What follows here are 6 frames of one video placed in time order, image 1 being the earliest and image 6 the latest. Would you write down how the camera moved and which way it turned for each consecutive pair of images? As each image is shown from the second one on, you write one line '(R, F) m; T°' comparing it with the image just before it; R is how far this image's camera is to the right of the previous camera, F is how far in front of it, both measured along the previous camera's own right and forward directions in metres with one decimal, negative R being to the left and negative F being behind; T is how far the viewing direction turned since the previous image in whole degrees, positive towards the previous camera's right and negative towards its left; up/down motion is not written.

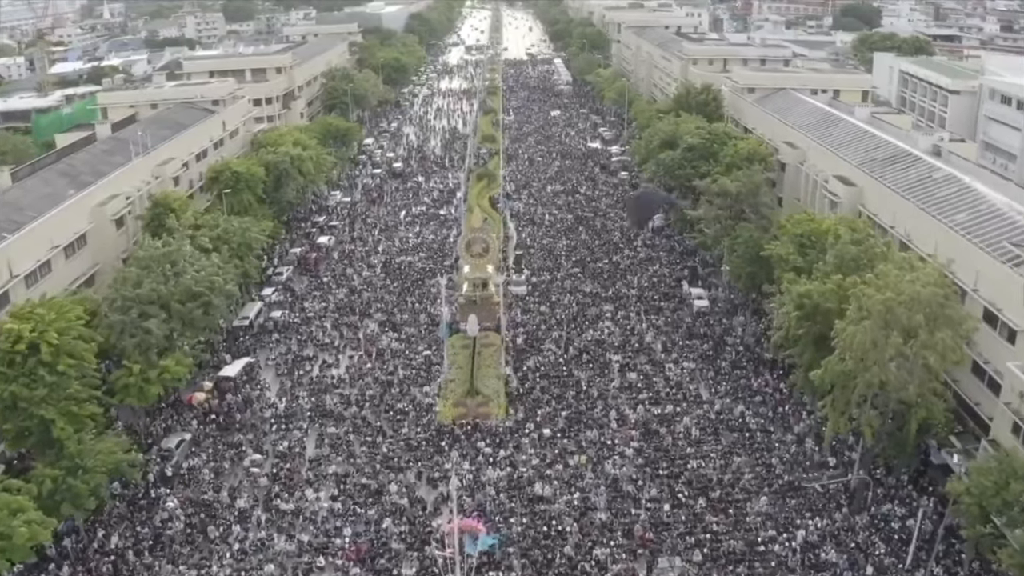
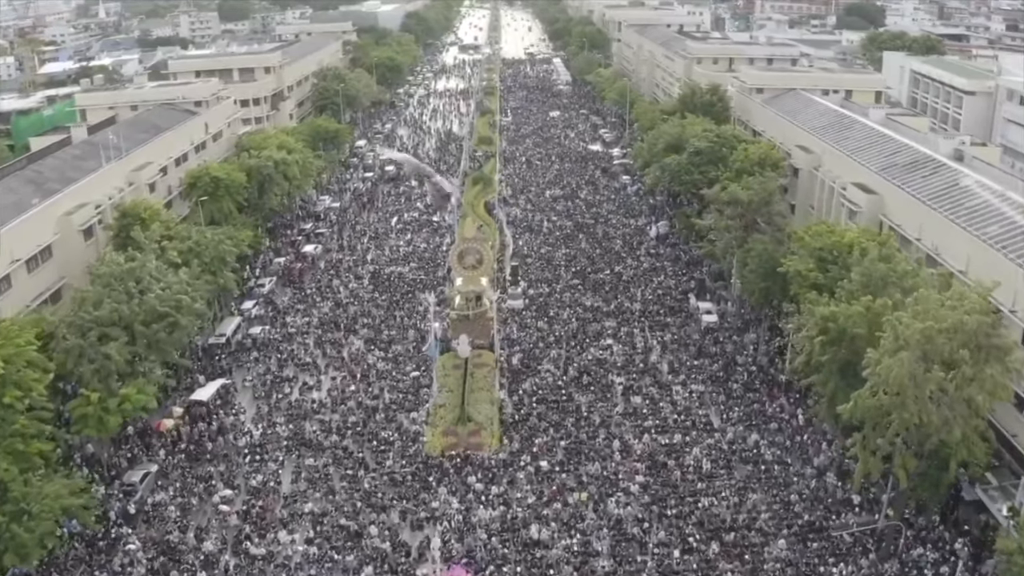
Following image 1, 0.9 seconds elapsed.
(+0.2, +2.9) m; 0°
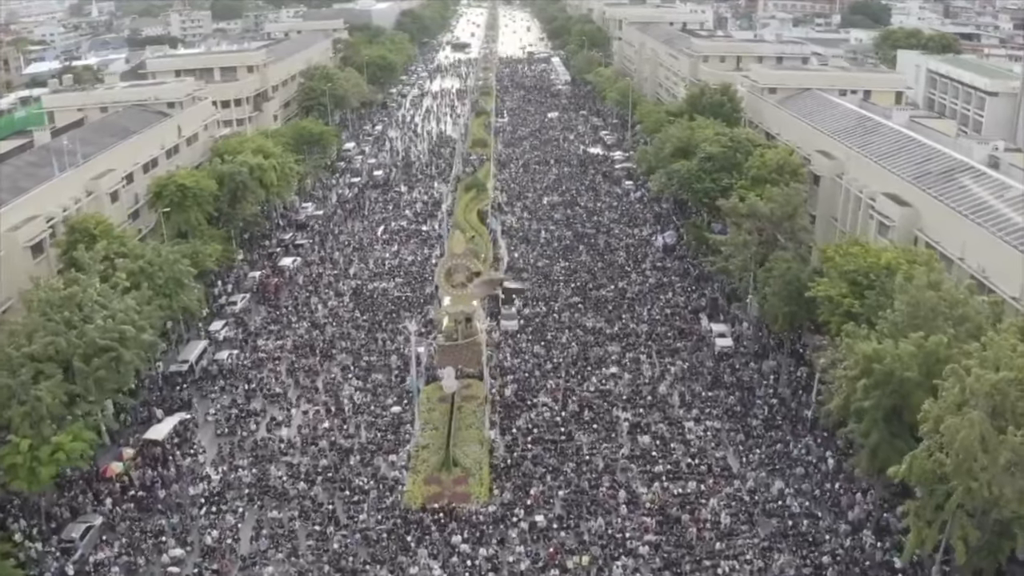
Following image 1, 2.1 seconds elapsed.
(+0.3, +3.9) m; 0°
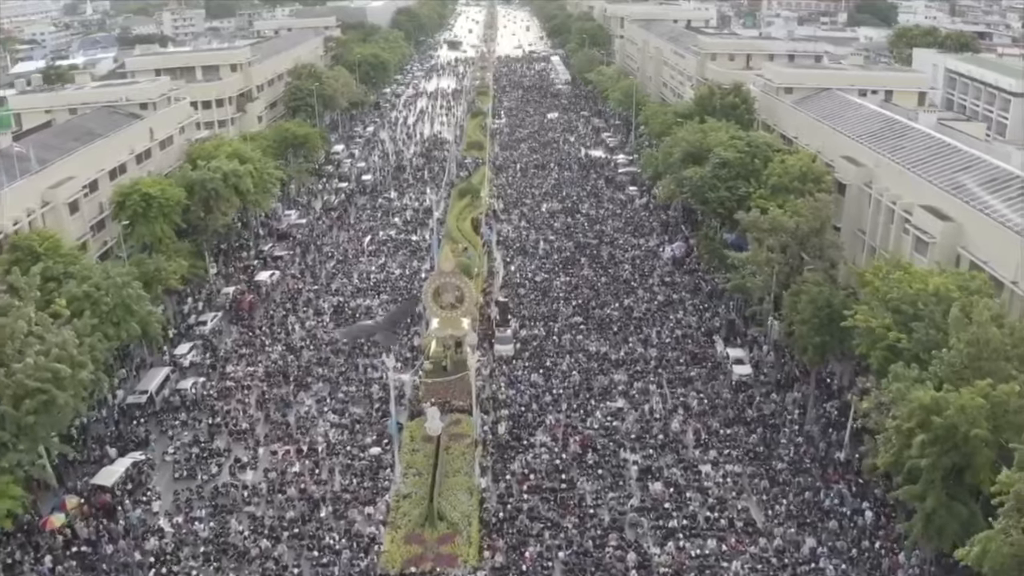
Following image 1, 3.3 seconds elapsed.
(+0.2, +3.7) m; 0°
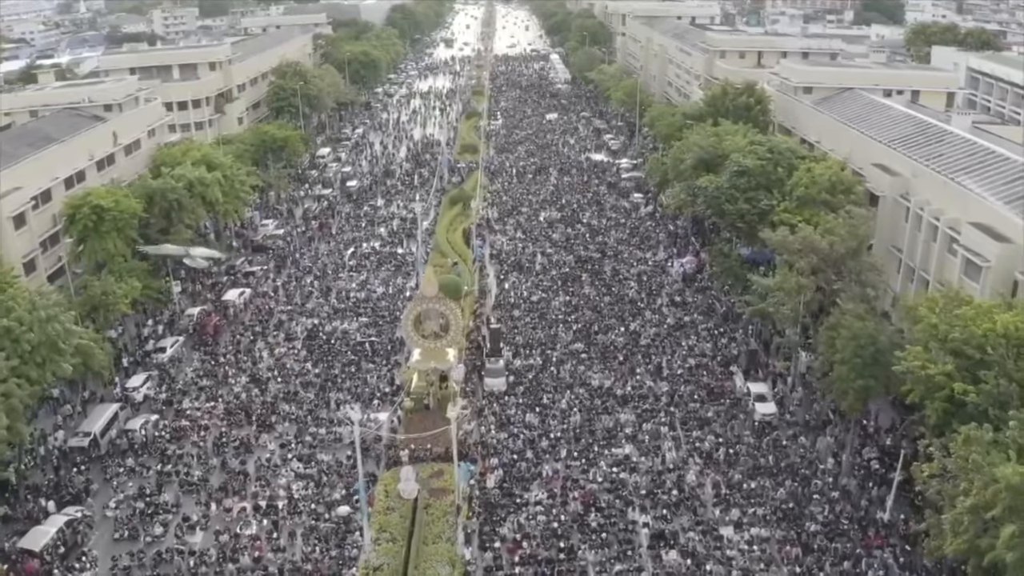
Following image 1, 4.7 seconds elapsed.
(+0.3, +4.0) m; 0°
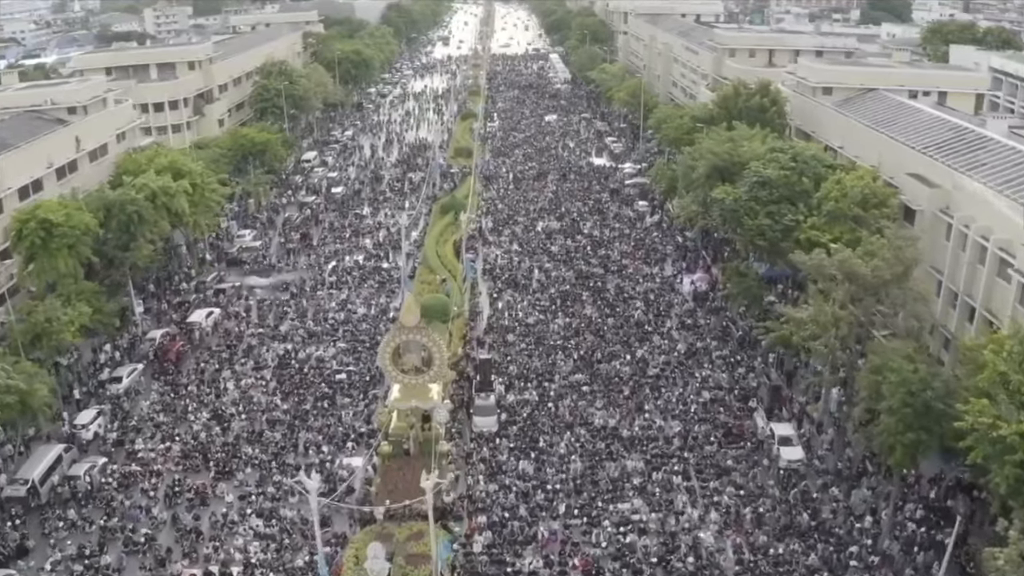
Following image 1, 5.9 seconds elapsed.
(+0.3, +3.5) m; 0°
